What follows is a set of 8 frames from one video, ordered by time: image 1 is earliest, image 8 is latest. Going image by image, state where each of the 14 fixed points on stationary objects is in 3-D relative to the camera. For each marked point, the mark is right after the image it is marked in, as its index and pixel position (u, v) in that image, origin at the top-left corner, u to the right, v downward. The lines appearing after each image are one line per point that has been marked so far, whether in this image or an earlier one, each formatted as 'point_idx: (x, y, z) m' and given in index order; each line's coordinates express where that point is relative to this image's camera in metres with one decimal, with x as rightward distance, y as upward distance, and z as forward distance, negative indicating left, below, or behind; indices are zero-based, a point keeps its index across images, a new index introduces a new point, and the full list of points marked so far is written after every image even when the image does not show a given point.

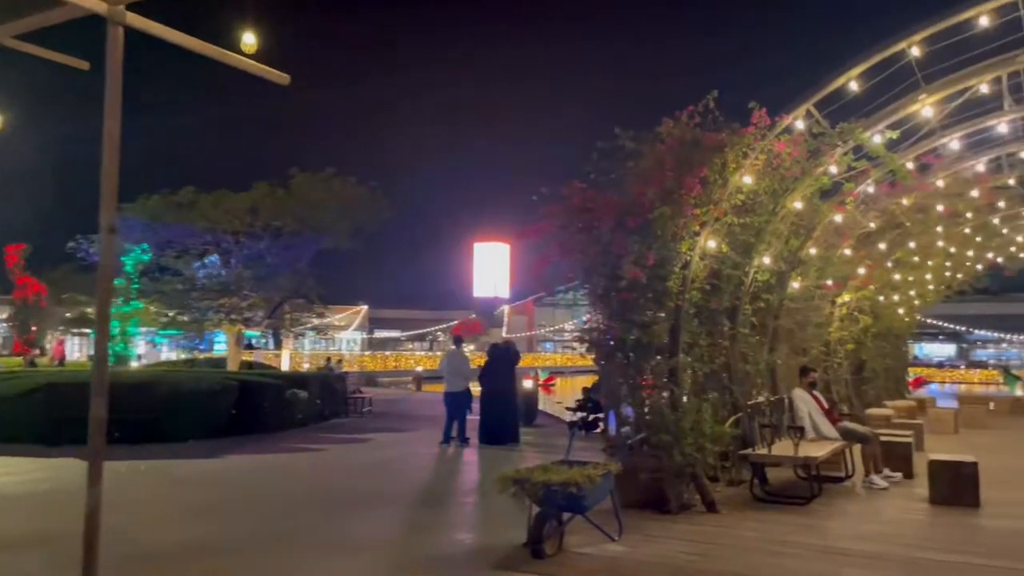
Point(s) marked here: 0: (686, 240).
0: (+1.8, +0.5, +8.2) m
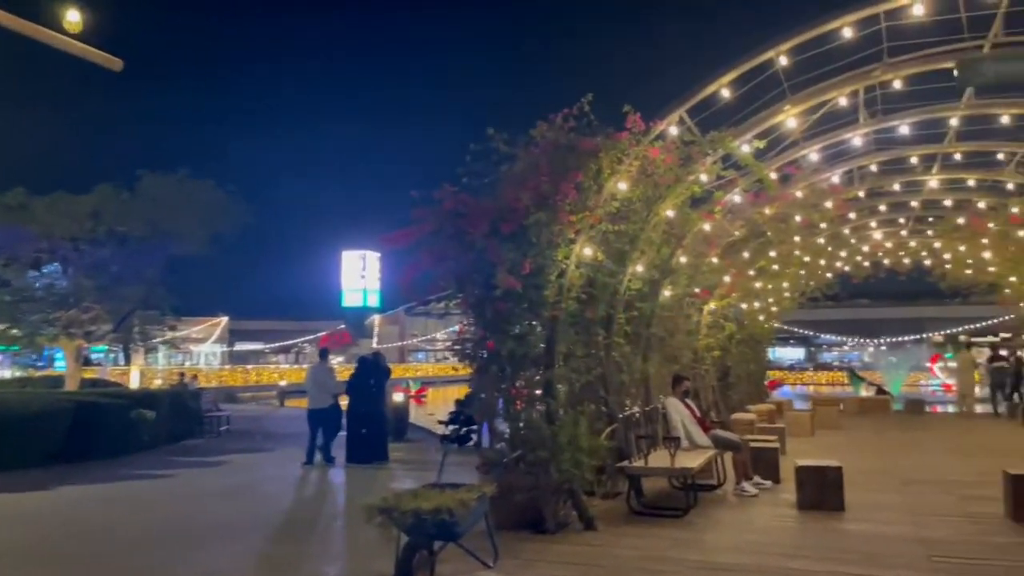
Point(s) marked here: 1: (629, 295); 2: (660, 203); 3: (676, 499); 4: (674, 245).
0: (+0.5, +0.4, +7.9) m
1: (+1.5, -0.1, +10.4) m
2: (+1.7, +1.0, +9.3) m
3: (+1.9, -2.4, +9.3) m
4: (+2.2, +0.6, +10.9) m
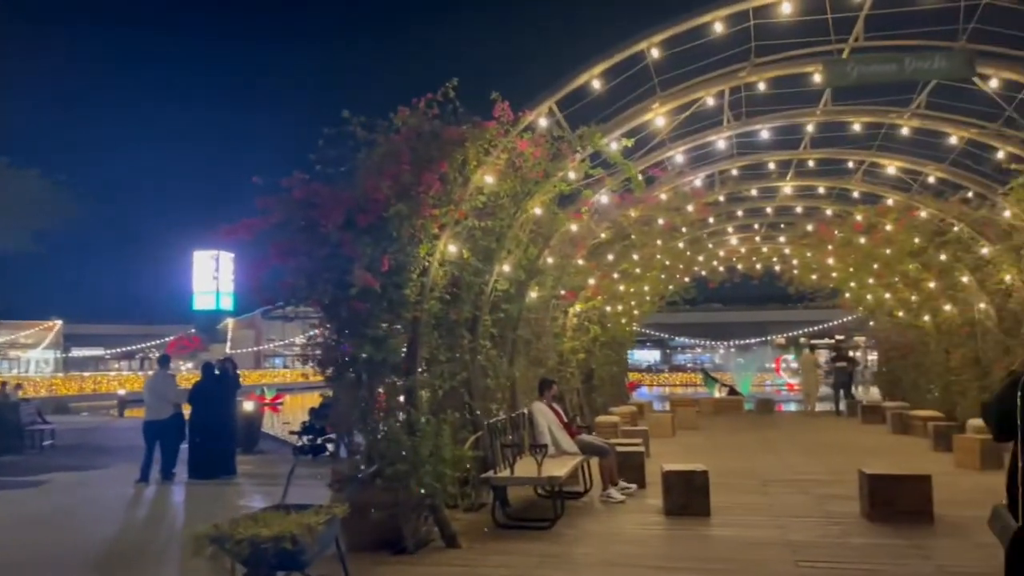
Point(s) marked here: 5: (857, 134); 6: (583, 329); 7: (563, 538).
0: (-0.8, +0.4, +7.3) m
1: (-0.2, -0.1, +9.9) m
2: (+0.2, +1.0, +8.9) m
3: (+0.3, -2.4, +8.9) m
4: (+0.4, +0.6, +10.6) m
5: (+5.0, +2.2, +11.8) m
6: (+1.4, -0.8, +16.1) m
7: (+0.5, -2.4, +7.7) m
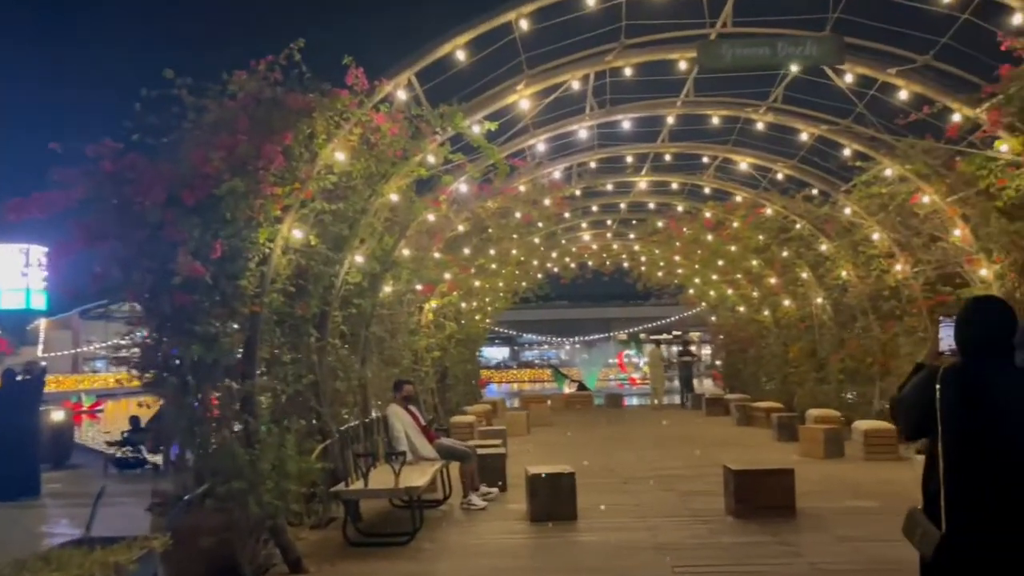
0: (-1.9, +0.5, +6.4) m
1: (-1.8, 0.0, +9.0) m
2: (-1.3, +1.0, +8.1) m
3: (-1.1, -2.3, +8.1) m
4: (-1.4, +0.6, +9.8) m
5: (+2.9, +2.3, +11.9) m
6: (-1.4, -0.7, +15.4) m
7: (-0.8, -2.3, +7.0) m
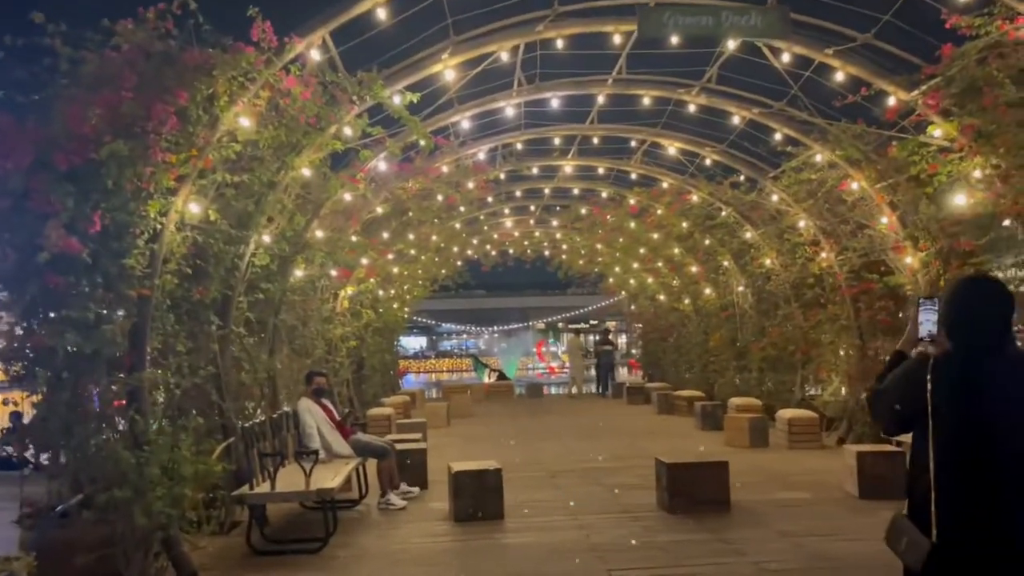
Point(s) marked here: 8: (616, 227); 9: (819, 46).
0: (-2.5, +0.6, +5.6) m
1: (-2.6, +0.2, +8.2) m
2: (-2.0, +1.2, +7.3) m
3: (-1.8, -2.2, +7.4) m
4: (-2.2, +0.8, +9.0) m
5: (+1.9, +2.5, +11.5) m
6: (-2.9, -0.5, +14.6) m
7: (-1.4, -2.2, +6.3) m
8: (+2.3, +1.4, +18.4) m
9: (+3.5, +2.7, +9.3) m
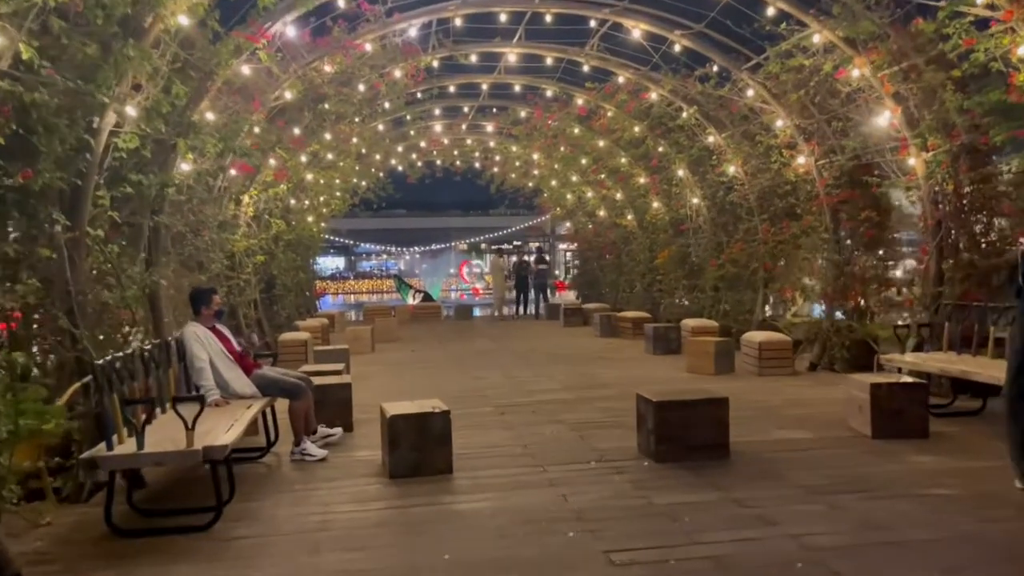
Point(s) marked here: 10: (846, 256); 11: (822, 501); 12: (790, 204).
0: (-2.6, +1.2, +3.6) m
1: (-3.0, +1.0, +6.2) m
2: (-2.3, +1.9, +5.3) m
3: (-2.2, -1.4, +5.7) m
4: (-2.7, +1.7, +7.0) m
5: (+1.1, +3.7, +9.7) m
6: (-3.9, +1.0, +12.6) m
7: (-1.6, -1.5, +4.7) m
8: (+0.9, +3.2, +16.6) m
9: (+3.0, +3.7, +7.6) m
10: (+4.2, +0.4, +10.3) m
11: (+1.9, -1.3, +5.1) m
12: (+3.9, +1.2, +11.4) m
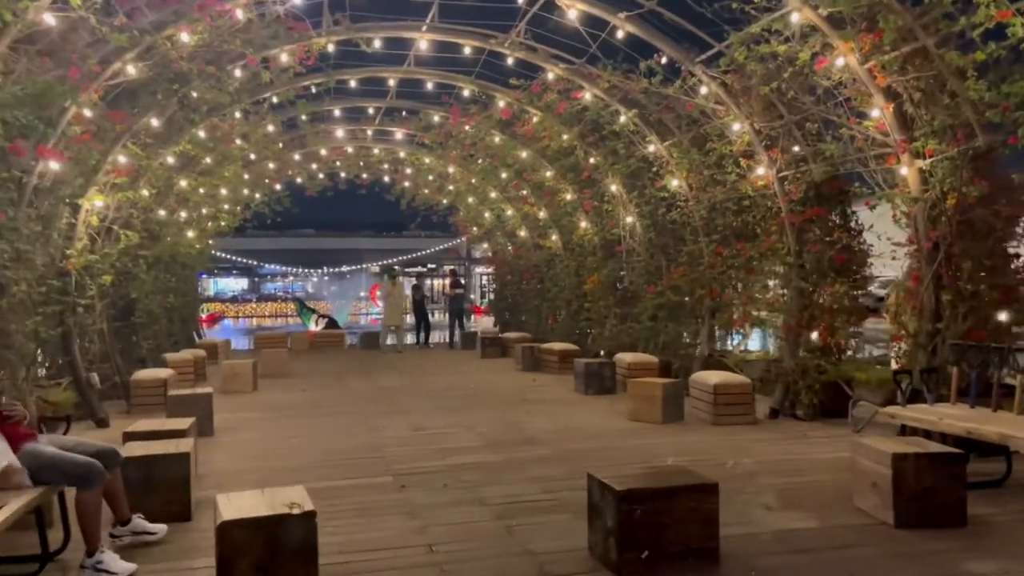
0: (-2.8, +1.1, +1.4) m
1: (-3.5, +0.8, +4.0) m
2: (-2.7, +1.8, +3.2) m
3: (-2.7, -1.6, +3.5) m
4: (-3.3, +1.5, +4.8) m
5: (+0.3, +3.3, +7.9) m
6: (-5.1, +0.6, +10.2) m
7: (-2.0, -1.6, +2.5) m
8: (-0.7, +2.7, +14.8) m
9: (+2.3, +3.4, +6.0) m
10: (+3.2, +0.1, +8.7) m
11: (+1.5, -1.5, +3.3) m
12: (+2.8, +0.8, +9.8) m
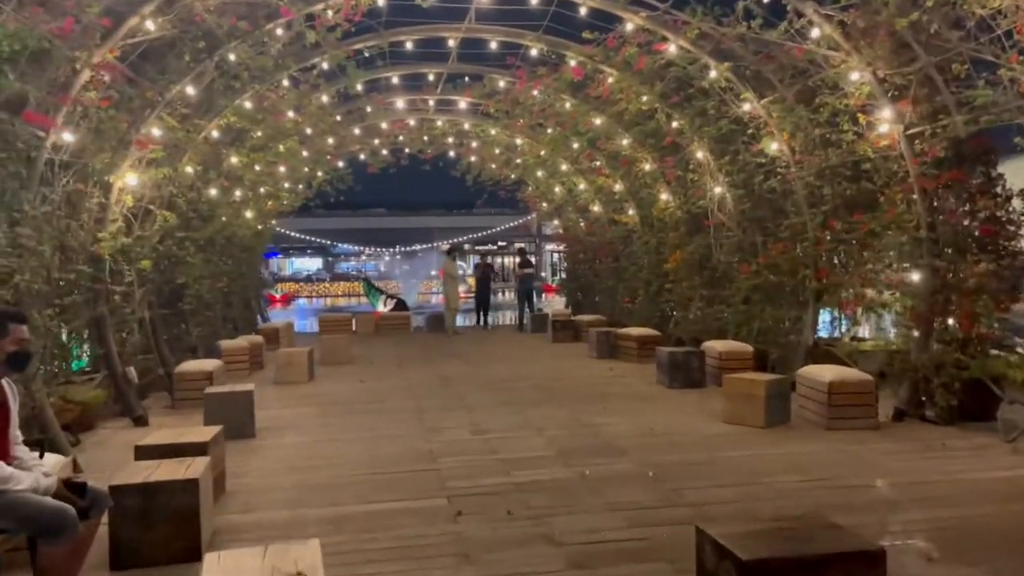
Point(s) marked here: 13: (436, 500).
0: (-2.8, +1.0, +0.4) m
1: (-3.2, +0.8, +3.1) m
2: (-2.5, +1.8, +2.2) m
3: (-2.4, -1.6, +2.6) m
4: (-2.9, +1.6, +3.8) m
5: (+0.9, +3.5, +6.6) m
6: (-4.2, +0.8, +9.4) m
7: (-1.8, -1.7, +1.6) m
8: (+0.5, +3.0, +13.5) m
9: (+2.7, +3.5, +4.6) m
10: (+3.9, +0.2, +7.2) m
11: (+1.7, -1.5, +2.1) m
12: (+3.6, +1.0, +8.3) m
13: (-0.5, -1.4, +5.5) m
